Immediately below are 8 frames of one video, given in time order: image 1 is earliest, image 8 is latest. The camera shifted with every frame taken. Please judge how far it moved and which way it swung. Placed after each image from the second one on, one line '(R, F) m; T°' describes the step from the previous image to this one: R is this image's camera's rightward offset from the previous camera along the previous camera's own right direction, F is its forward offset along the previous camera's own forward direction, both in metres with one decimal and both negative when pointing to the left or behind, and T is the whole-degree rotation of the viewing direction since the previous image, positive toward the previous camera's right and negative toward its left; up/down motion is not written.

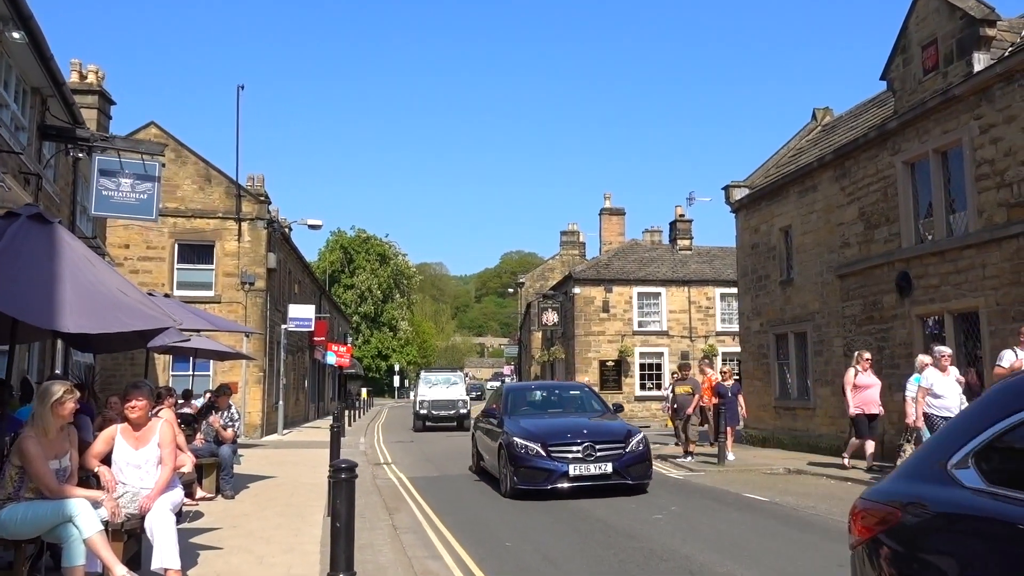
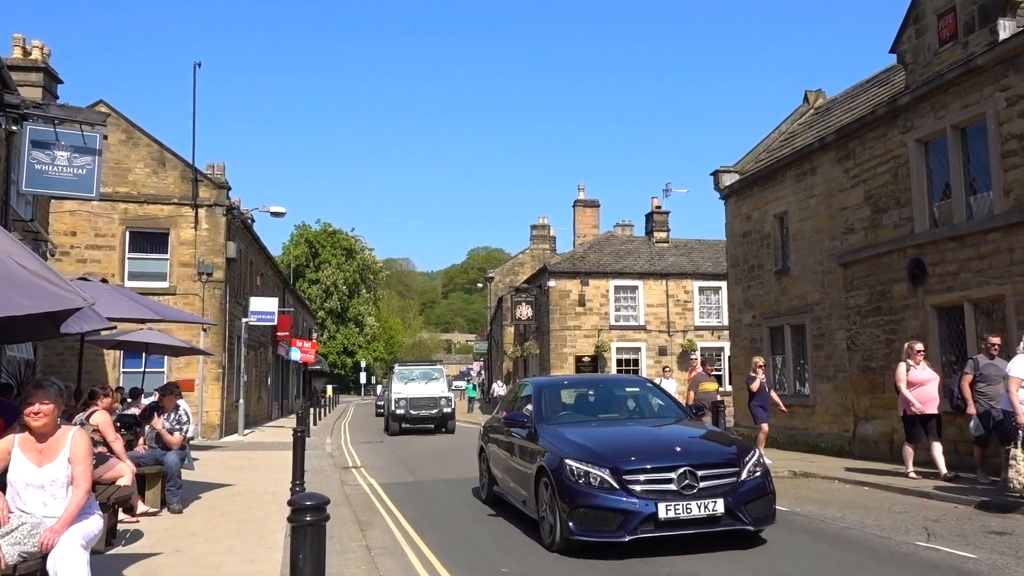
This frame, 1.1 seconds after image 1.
(-0.2, +1.2) m; +2°
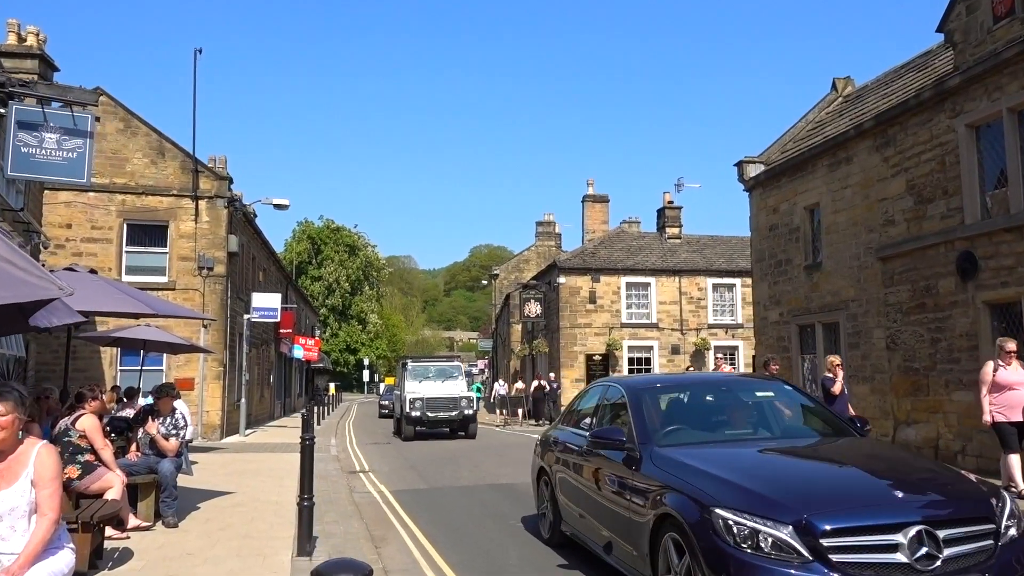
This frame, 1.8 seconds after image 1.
(-0.3, +0.8) m; 0°
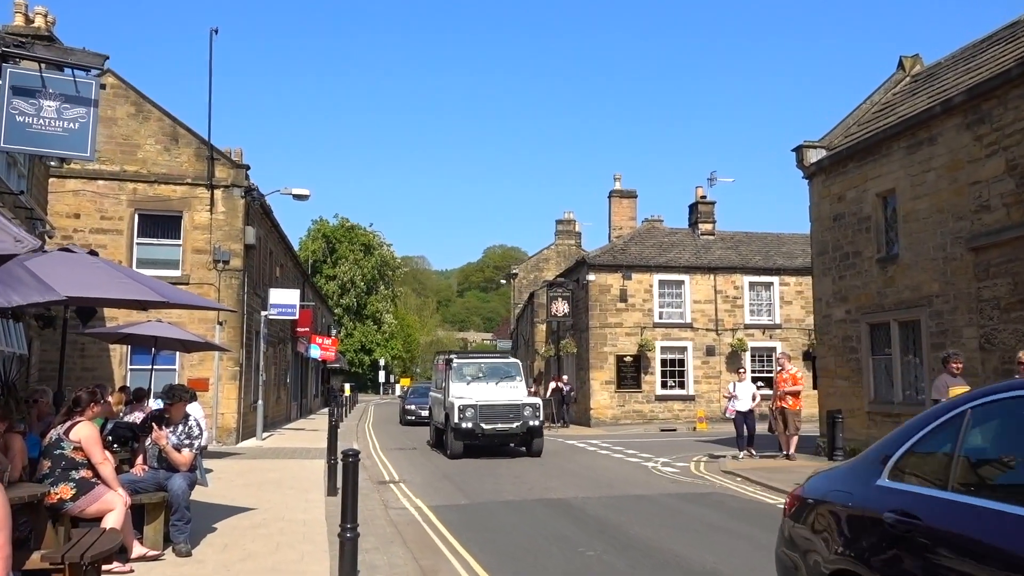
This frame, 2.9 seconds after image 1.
(-0.5, +1.3) m; -1°
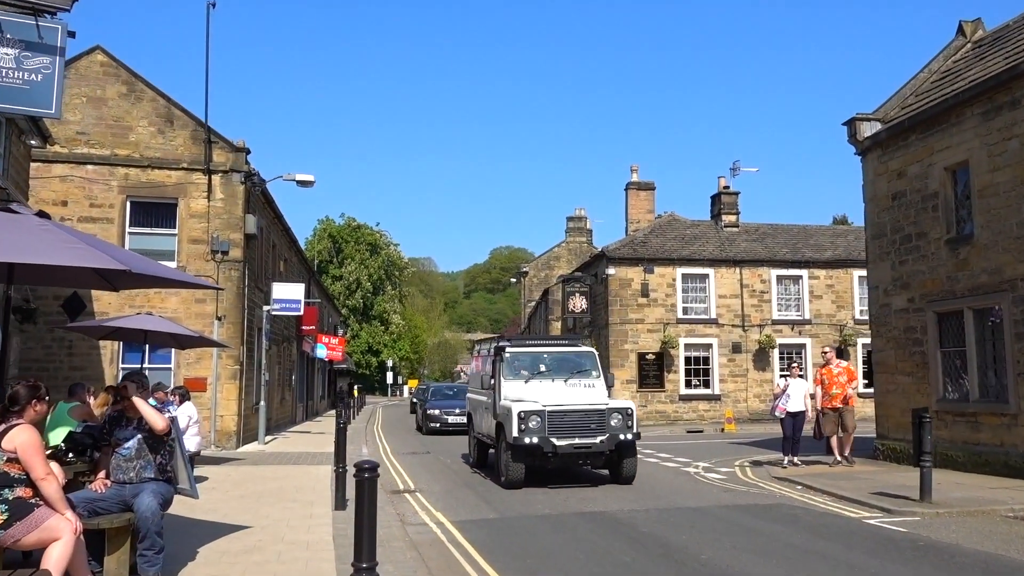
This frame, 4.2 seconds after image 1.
(-0.3, +1.5) m; 0°
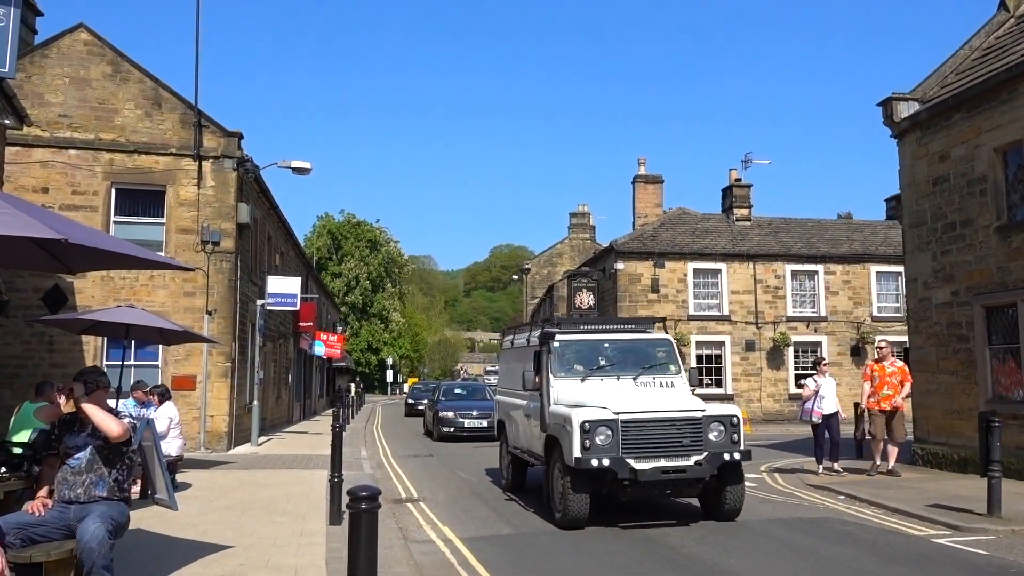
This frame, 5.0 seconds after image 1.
(-0.2, +1.0) m; 0°
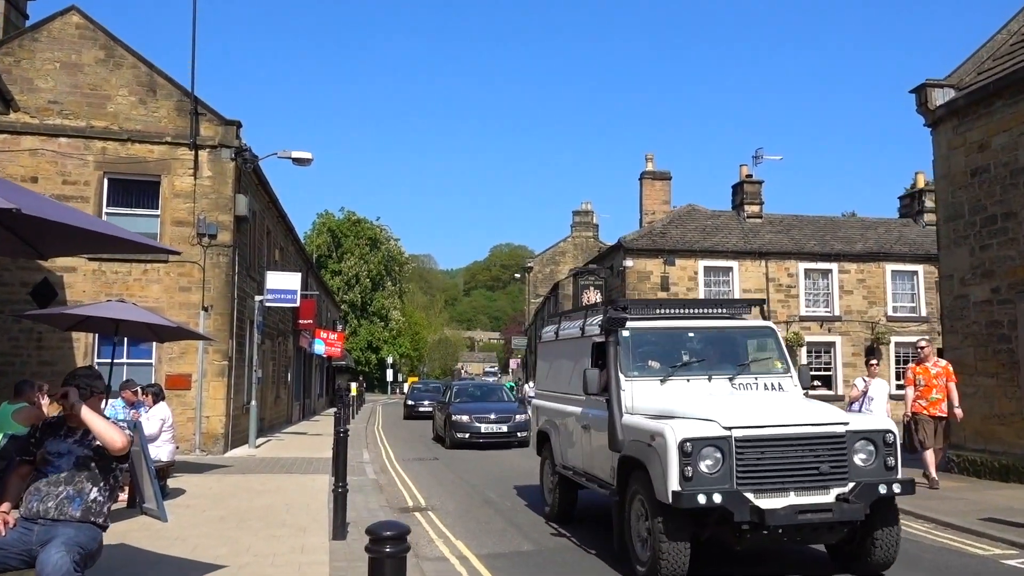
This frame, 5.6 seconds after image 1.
(-0.2, +0.7) m; 0°
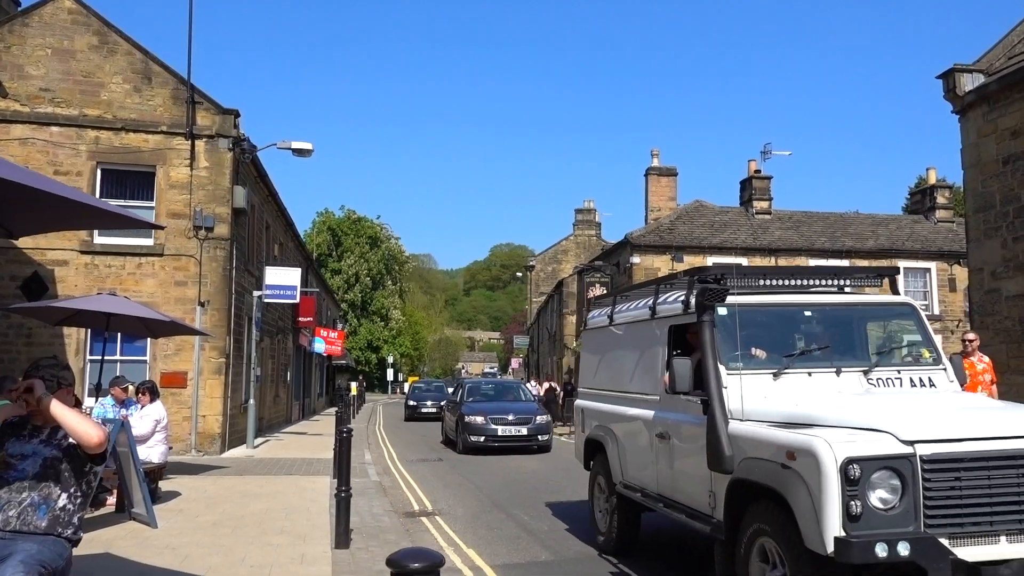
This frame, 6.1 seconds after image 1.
(-0.1, +0.6) m; 0°
